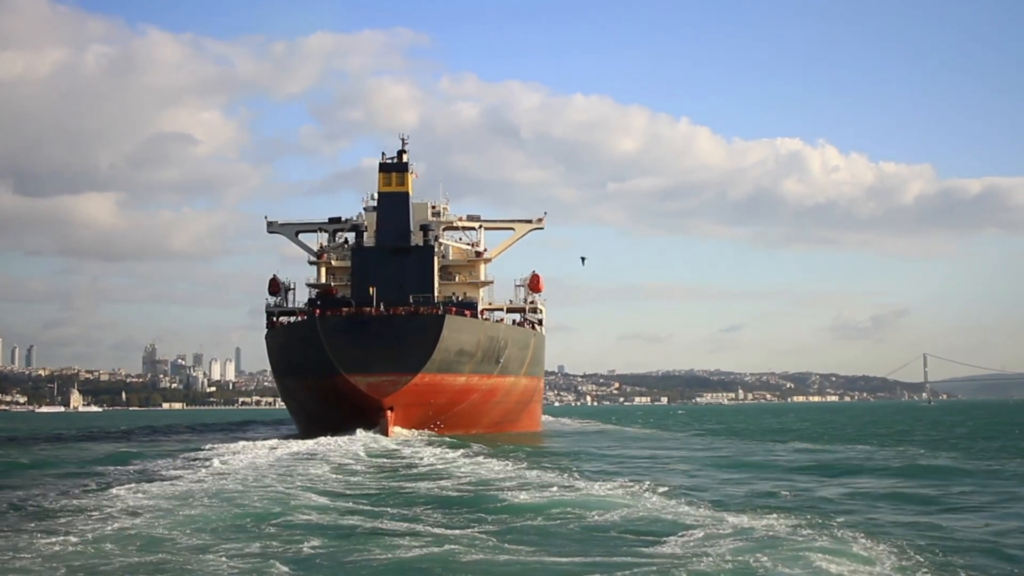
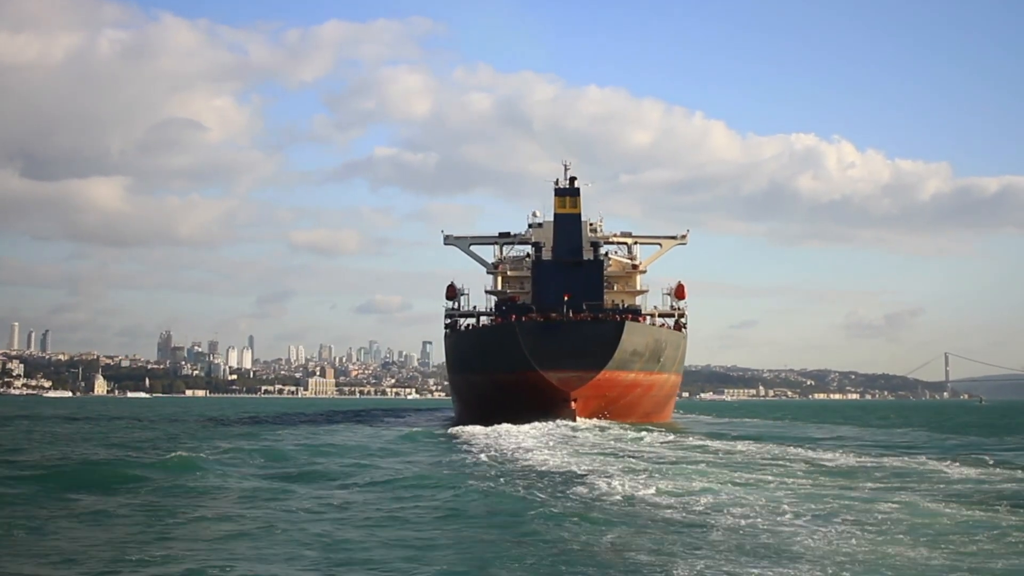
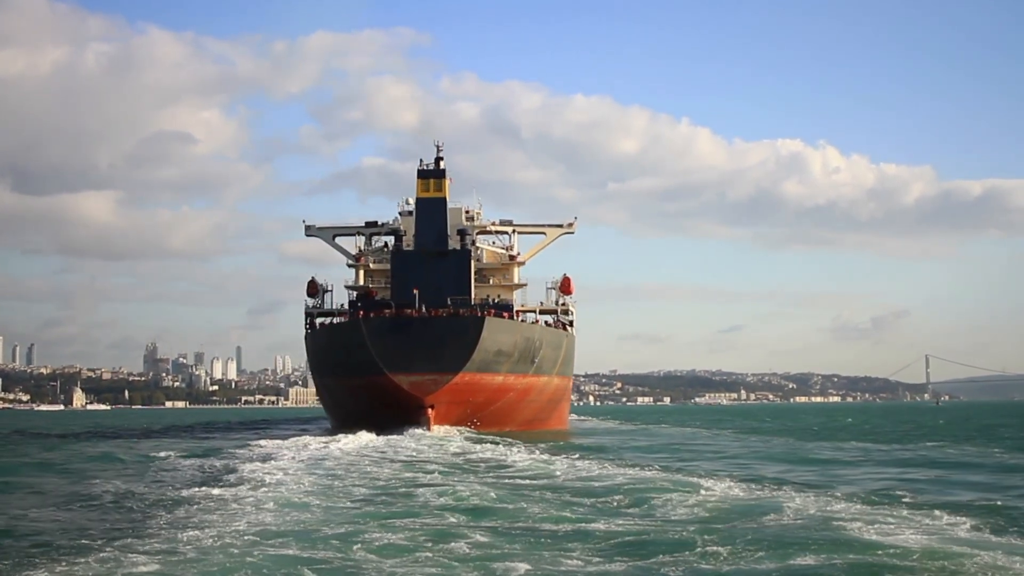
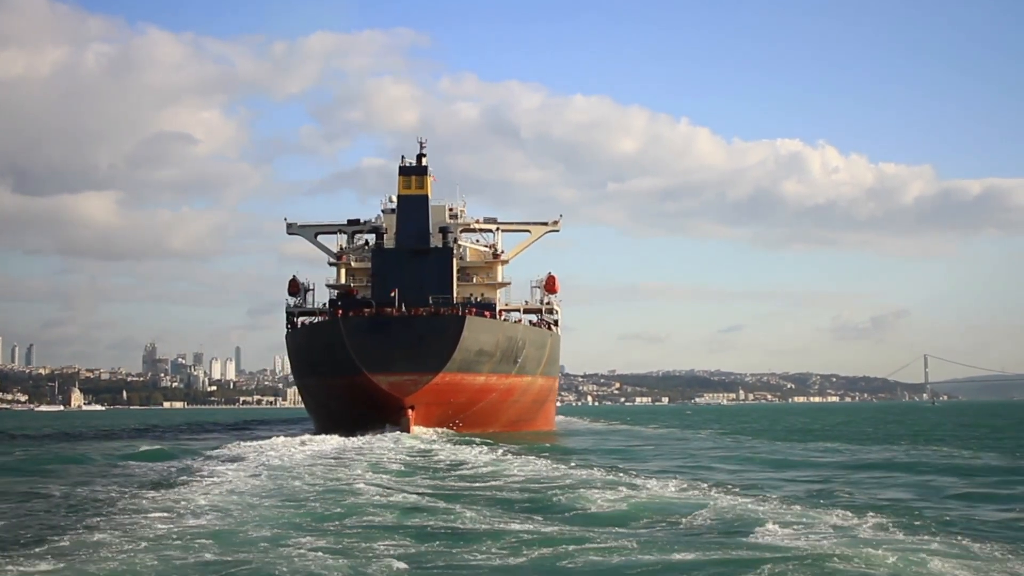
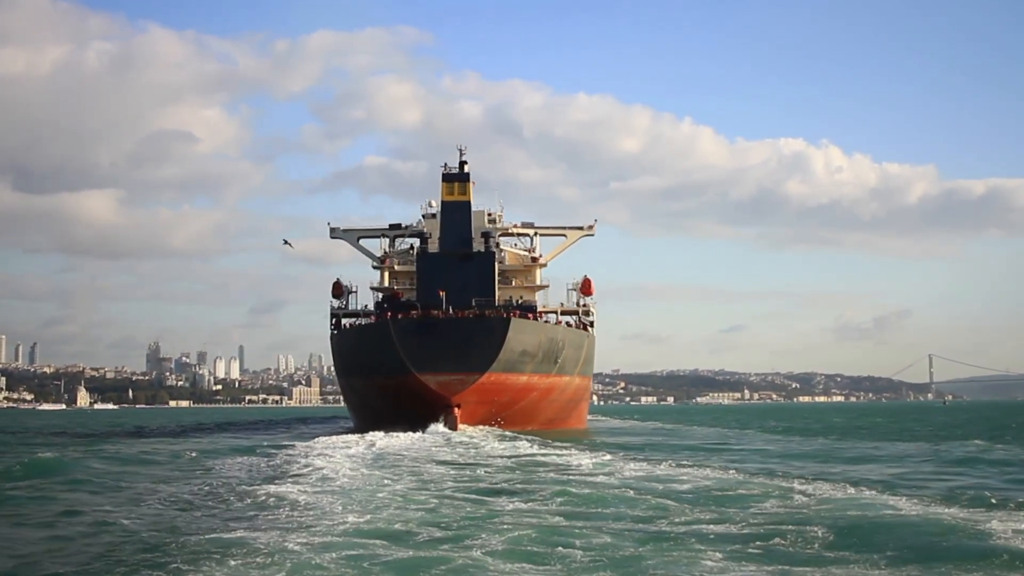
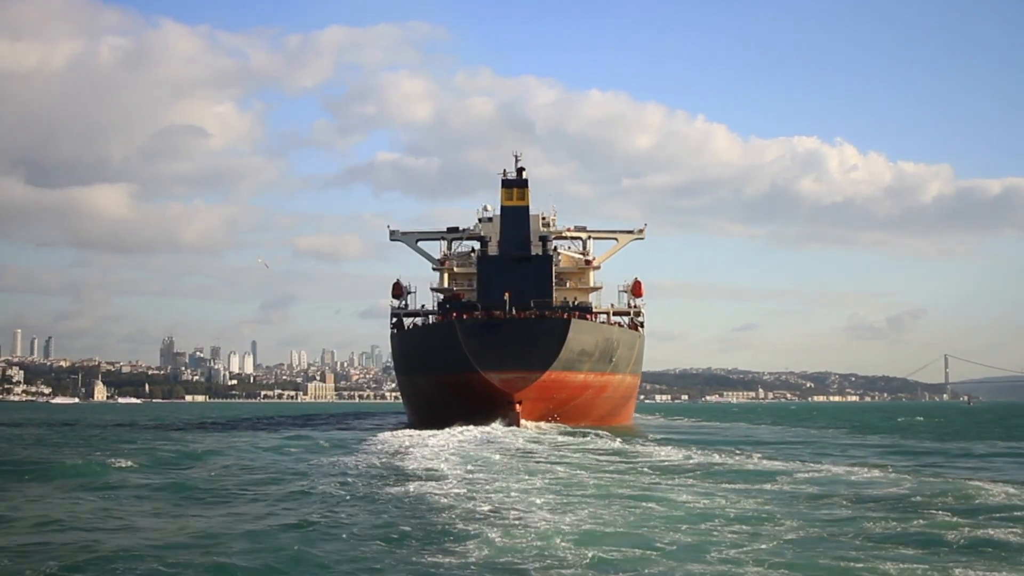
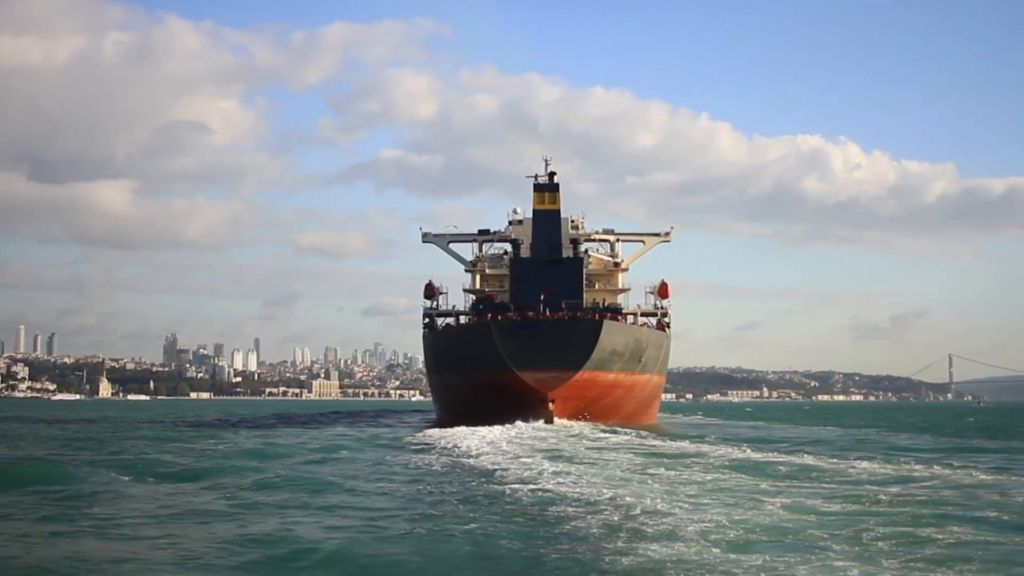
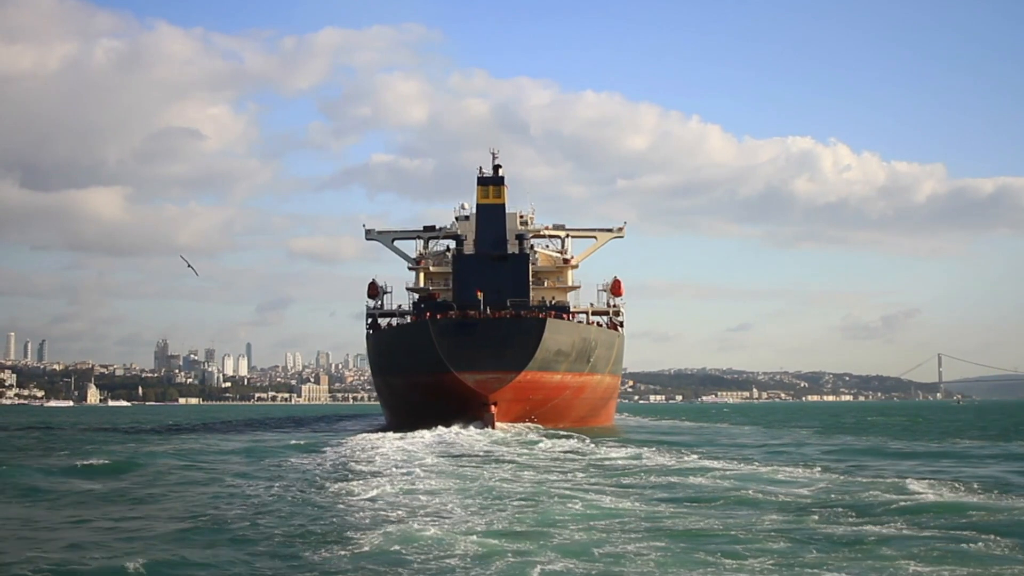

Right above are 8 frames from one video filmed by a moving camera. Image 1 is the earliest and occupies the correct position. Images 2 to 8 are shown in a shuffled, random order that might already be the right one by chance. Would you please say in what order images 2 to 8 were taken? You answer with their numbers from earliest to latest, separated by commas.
4, 3, 5, 8, 6, 7, 2
